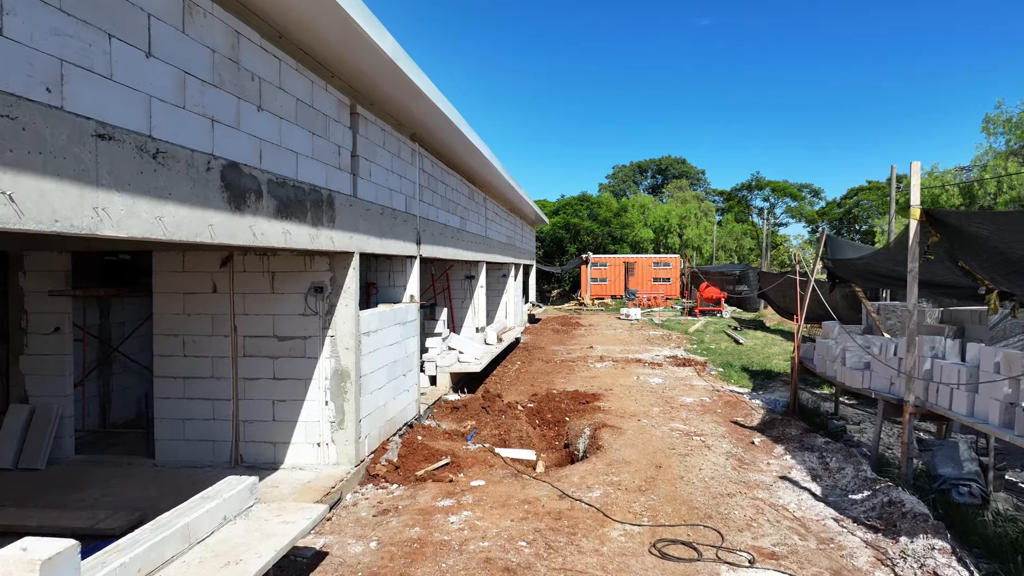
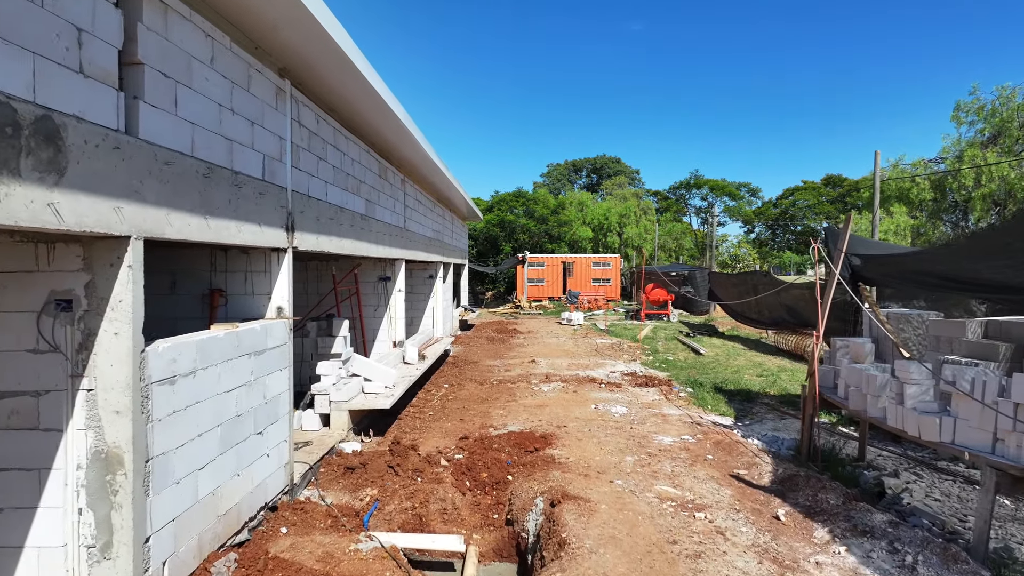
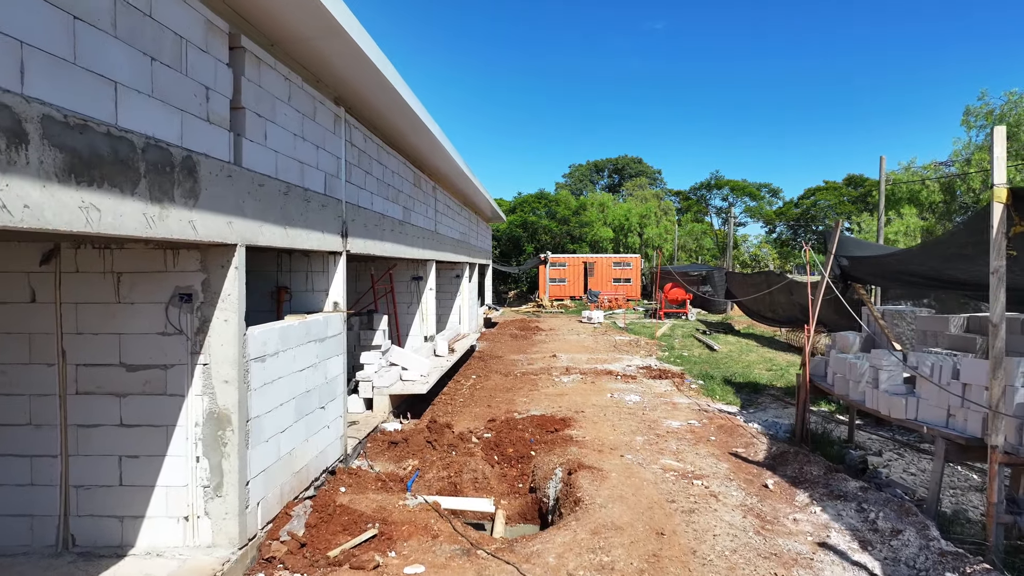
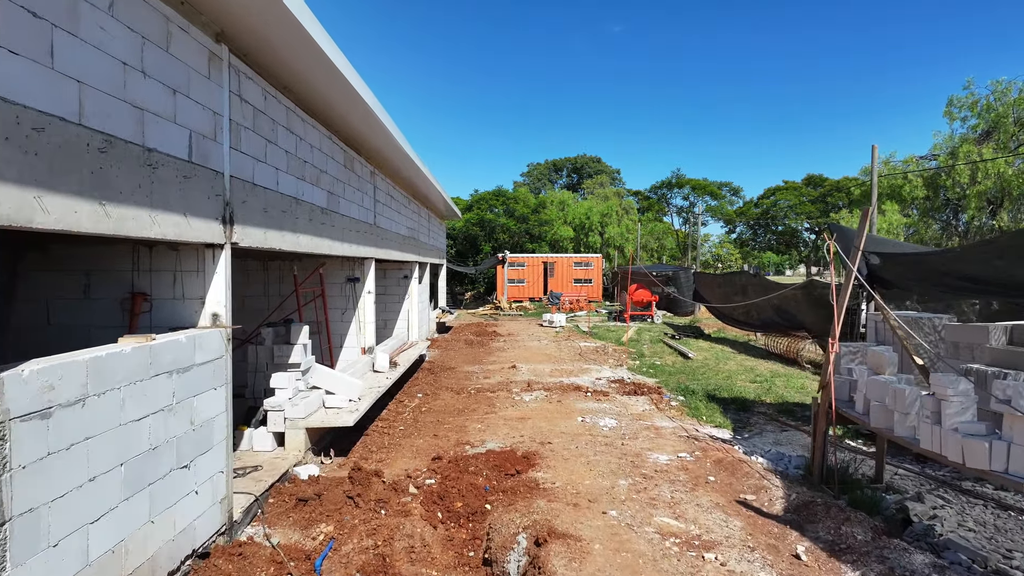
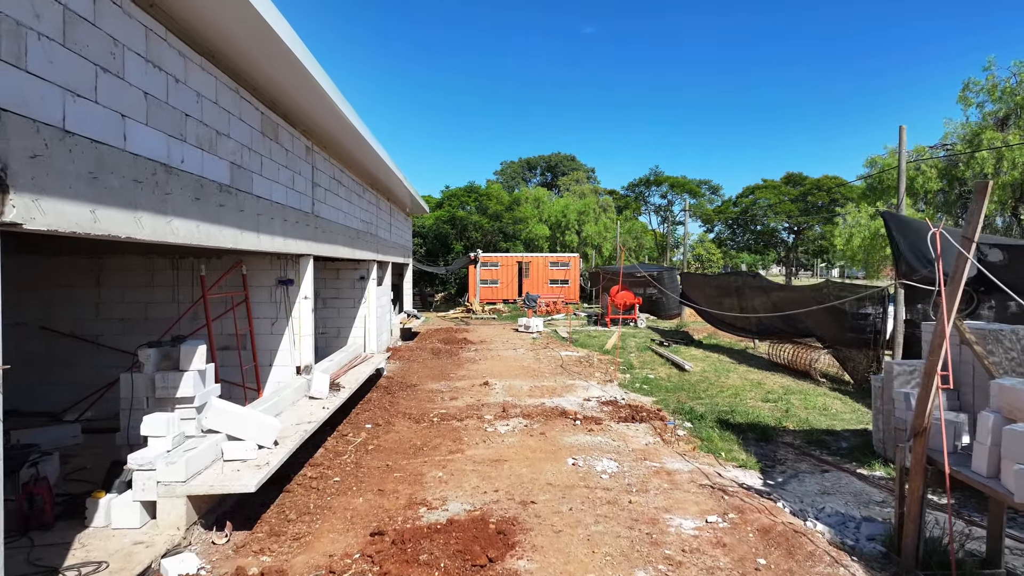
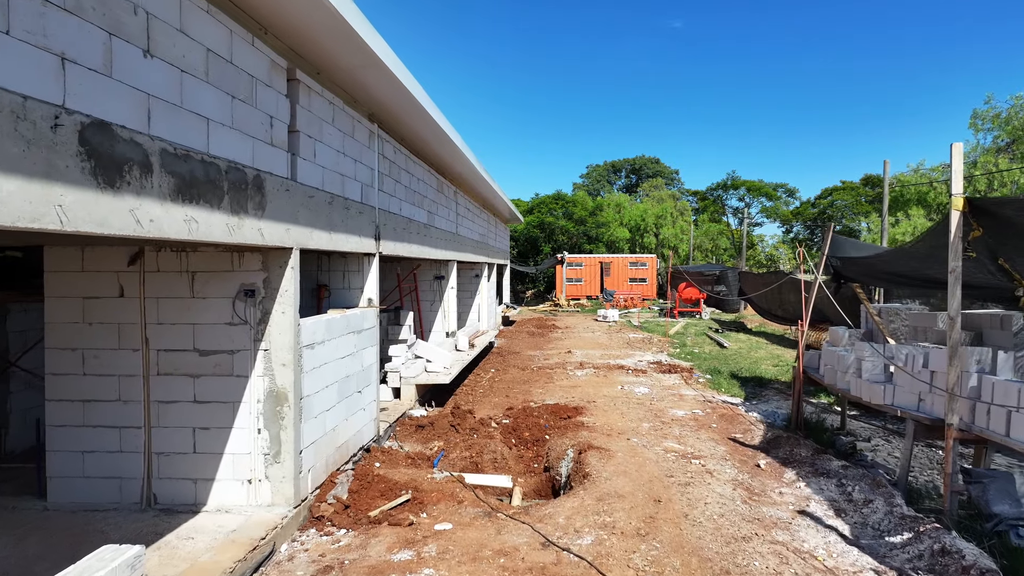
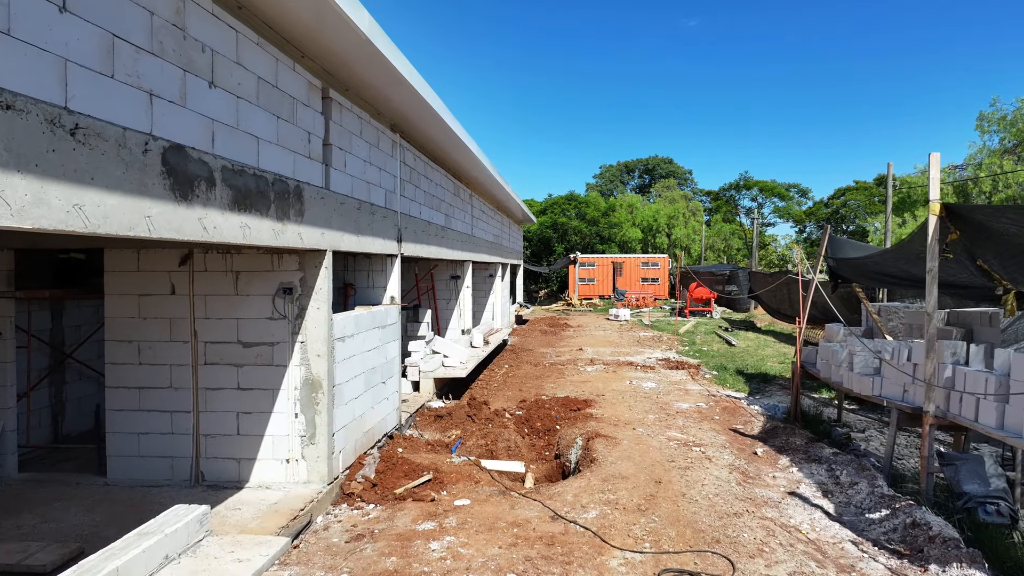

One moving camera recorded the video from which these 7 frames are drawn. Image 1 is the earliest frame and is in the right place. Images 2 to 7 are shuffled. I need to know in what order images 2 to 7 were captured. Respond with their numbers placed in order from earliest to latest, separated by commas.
7, 6, 3, 2, 4, 5
